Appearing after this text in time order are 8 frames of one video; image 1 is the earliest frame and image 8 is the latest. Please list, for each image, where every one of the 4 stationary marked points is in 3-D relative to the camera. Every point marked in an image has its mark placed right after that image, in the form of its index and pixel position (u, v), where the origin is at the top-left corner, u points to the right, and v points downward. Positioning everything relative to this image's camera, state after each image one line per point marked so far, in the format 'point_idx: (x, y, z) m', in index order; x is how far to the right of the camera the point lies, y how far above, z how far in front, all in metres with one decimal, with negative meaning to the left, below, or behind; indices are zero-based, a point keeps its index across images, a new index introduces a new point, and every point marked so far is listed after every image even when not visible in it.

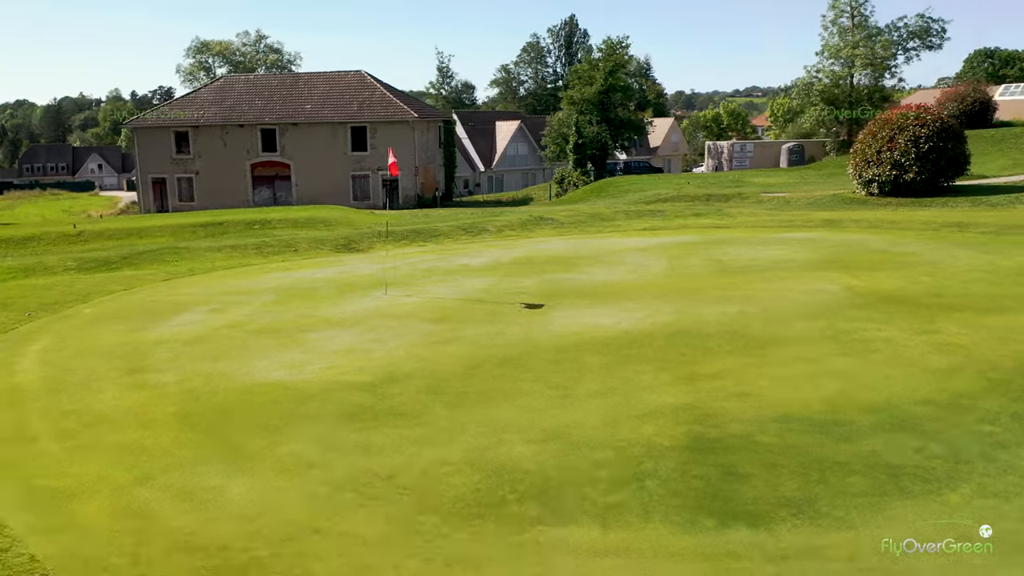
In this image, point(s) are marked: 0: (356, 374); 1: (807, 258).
0: (-1.3, -0.8, +7.5) m
1: (+4.9, +0.5, +13.4) m
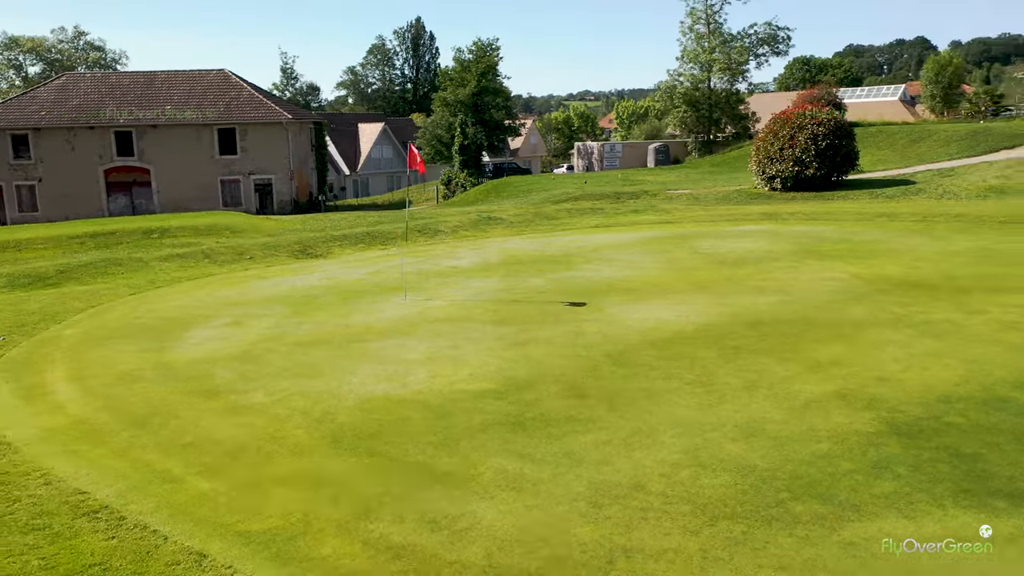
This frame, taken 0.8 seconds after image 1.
0: (-0.3, -0.8, +7.0) m
1: (+4.7, +0.7, +14.0) m
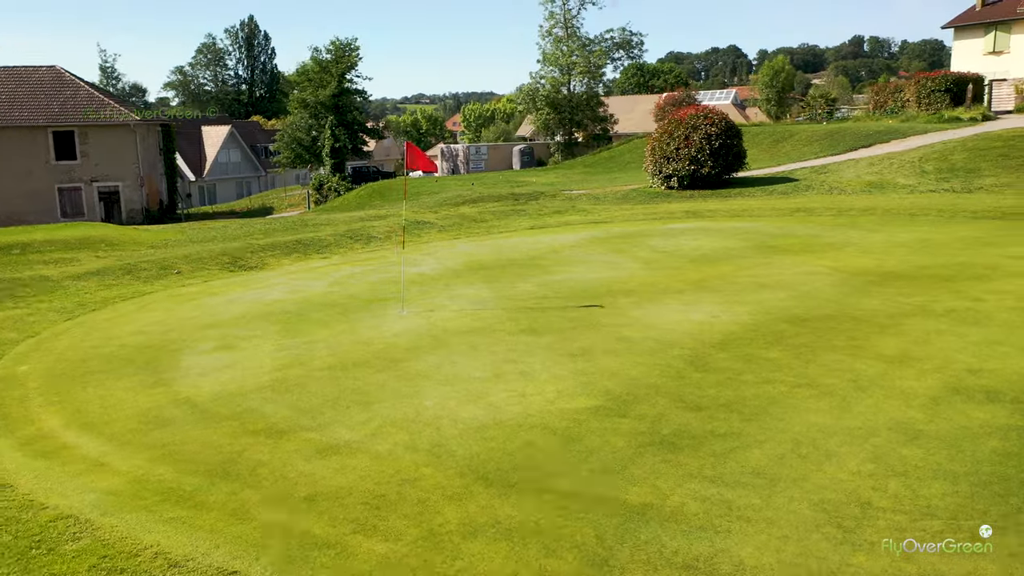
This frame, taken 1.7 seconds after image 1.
0: (+0.5, -0.9, +6.4) m
1: (+4.0, +0.8, +14.2) m
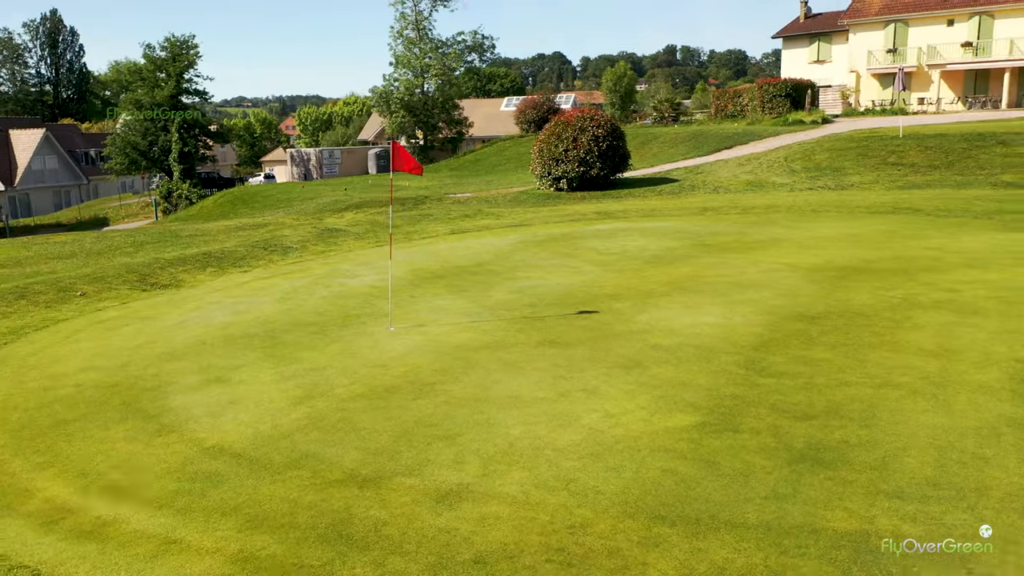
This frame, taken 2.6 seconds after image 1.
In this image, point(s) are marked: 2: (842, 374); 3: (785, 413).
0: (+1.2, -0.9, +5.9) m
1: (+2.9, +0.8, +14.3) m
2: (+2.7, -0.7, +6.7) m
3: (+1.9, -0.9, +5.8) m
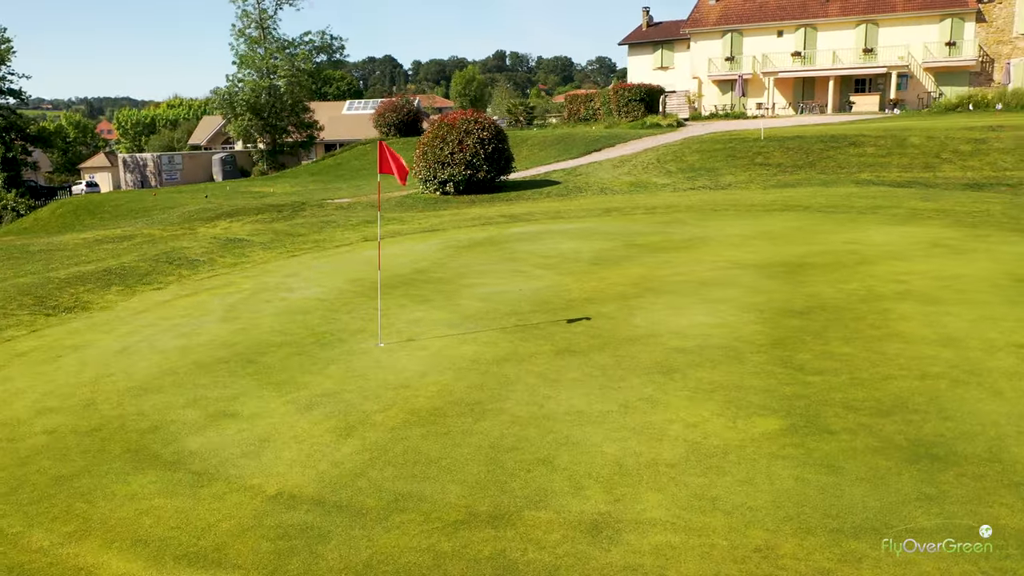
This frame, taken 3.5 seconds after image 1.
0: (+1.7, -0.9, +5.7) m
1: (+1.7, +0.8, +14.3) m
2: (+3.0, -0.7, +6.8) m
3: (+2.5, -0.9, +5.8) m
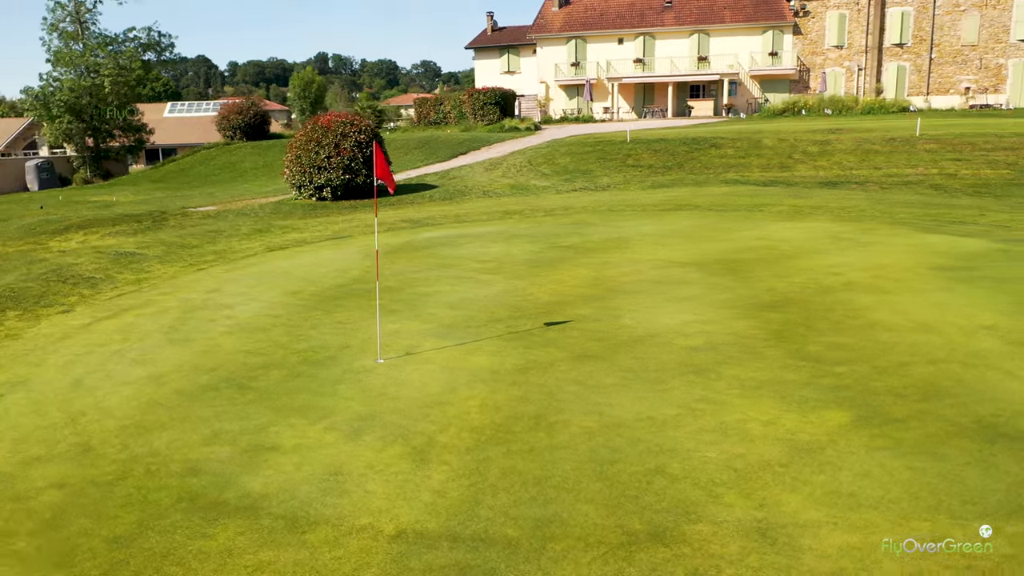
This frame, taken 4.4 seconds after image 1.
0: (+2.2, -0.9, +5.9) m
1: (+0.4, +0.7, +14.2) m
2: (+3.3, -0.6, +7.2) m
3: (+2.9, -0.8, +6.1) m
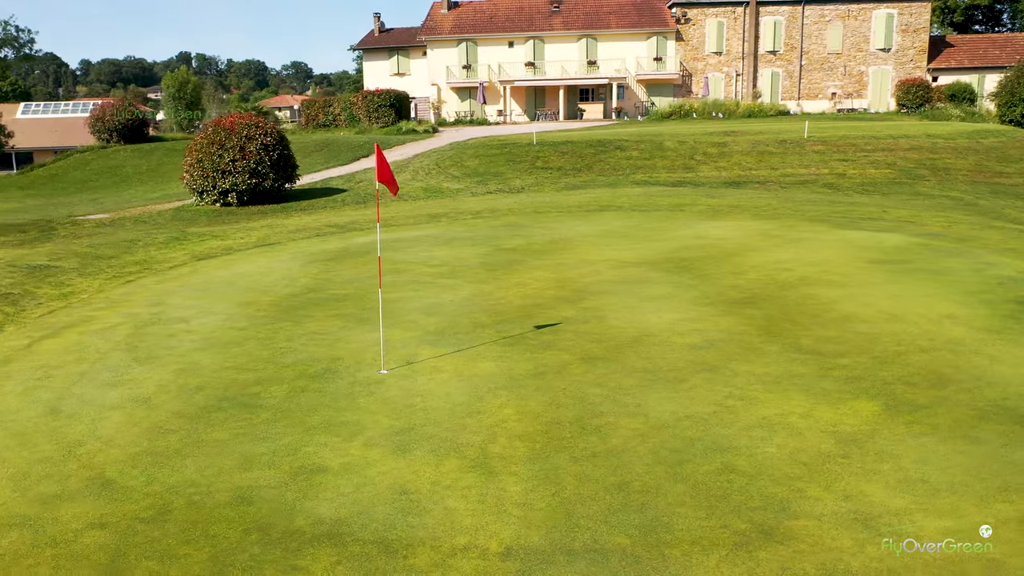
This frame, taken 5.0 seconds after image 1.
0: (+2.5, -0.9, +6.1) m
1: (-0.5, +0.7, +14.1) m
2: (+3.4, -0.5, +7.6) m
3: (+3.2, -0.8, +6.4) m
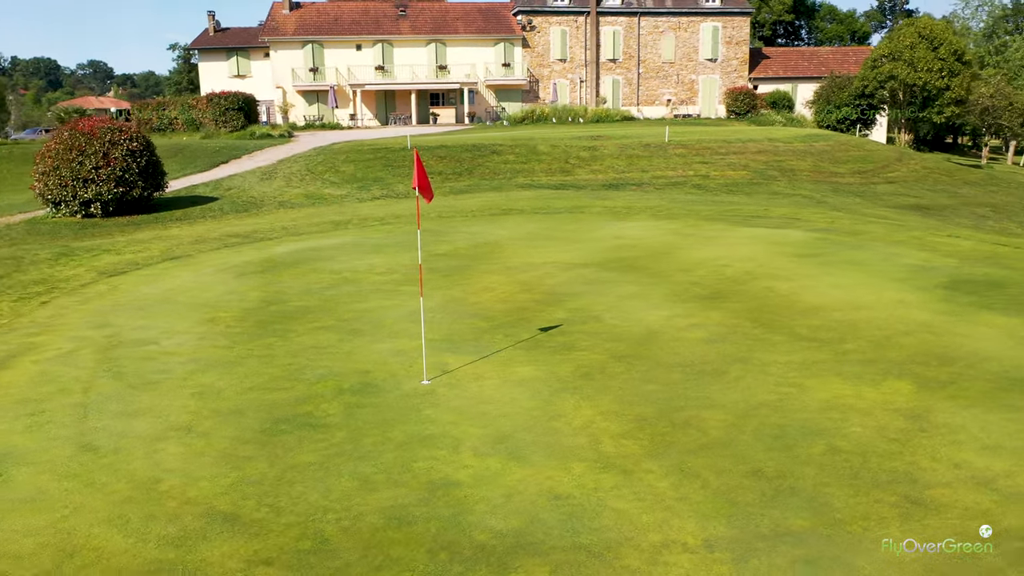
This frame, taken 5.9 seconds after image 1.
0: (+3.0, -0.8, +6.7) m
1: (-1.6, +0.5, +13.9) m
2: (+3.6, -0.4, +8.4) m
3: (+3.7, -0.7, +7.2) m
